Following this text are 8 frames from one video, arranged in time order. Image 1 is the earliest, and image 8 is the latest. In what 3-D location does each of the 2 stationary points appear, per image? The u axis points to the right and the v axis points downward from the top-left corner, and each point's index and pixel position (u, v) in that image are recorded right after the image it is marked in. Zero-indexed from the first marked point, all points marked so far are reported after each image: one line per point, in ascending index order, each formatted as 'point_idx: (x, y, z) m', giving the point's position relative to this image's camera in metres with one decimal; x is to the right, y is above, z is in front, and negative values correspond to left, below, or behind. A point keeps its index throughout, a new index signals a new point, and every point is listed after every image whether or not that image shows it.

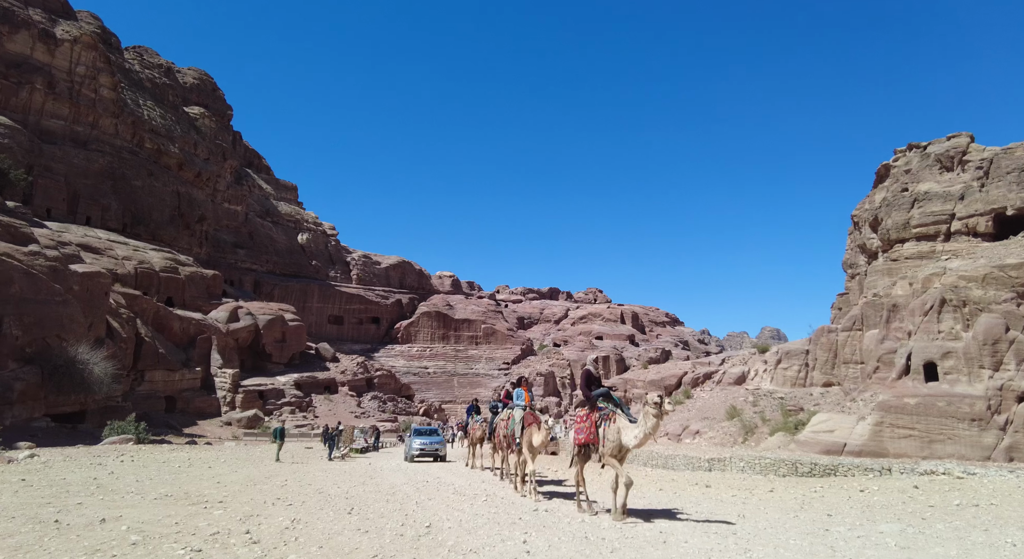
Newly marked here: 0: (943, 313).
0: (+11.0, -0.9, +16.0) m
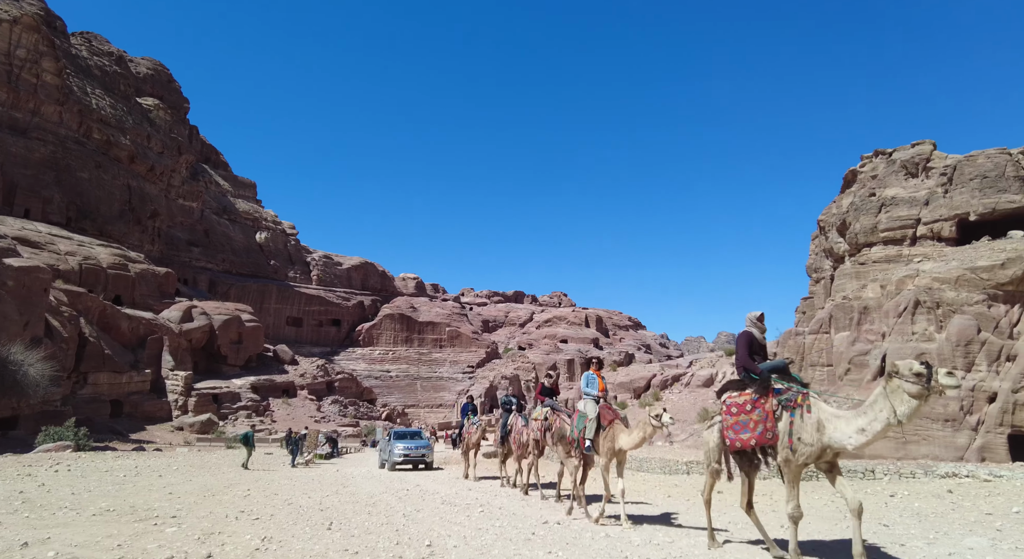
0: (+10.3, -0.9, +16.0) m
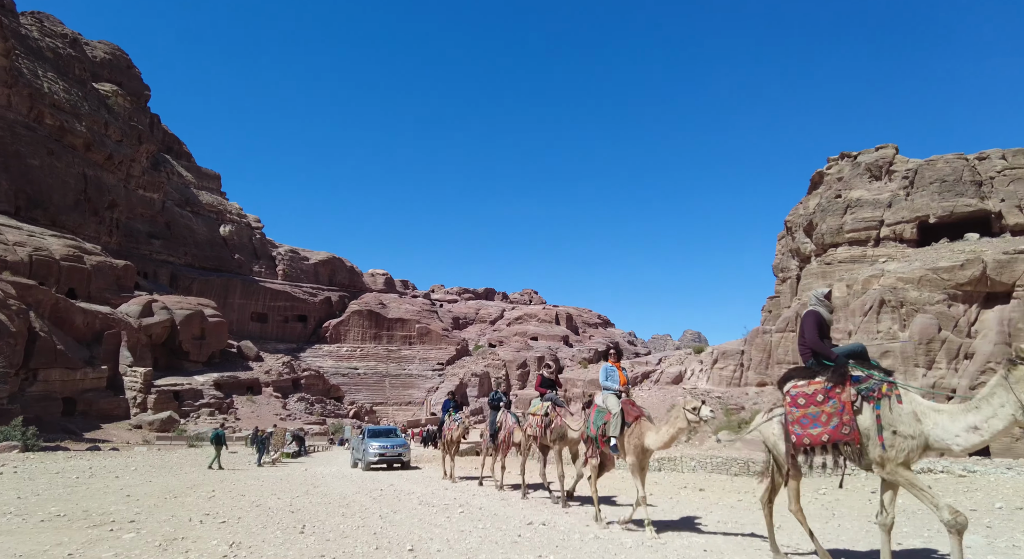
0: (+9.6, -0.9, +16.4) m
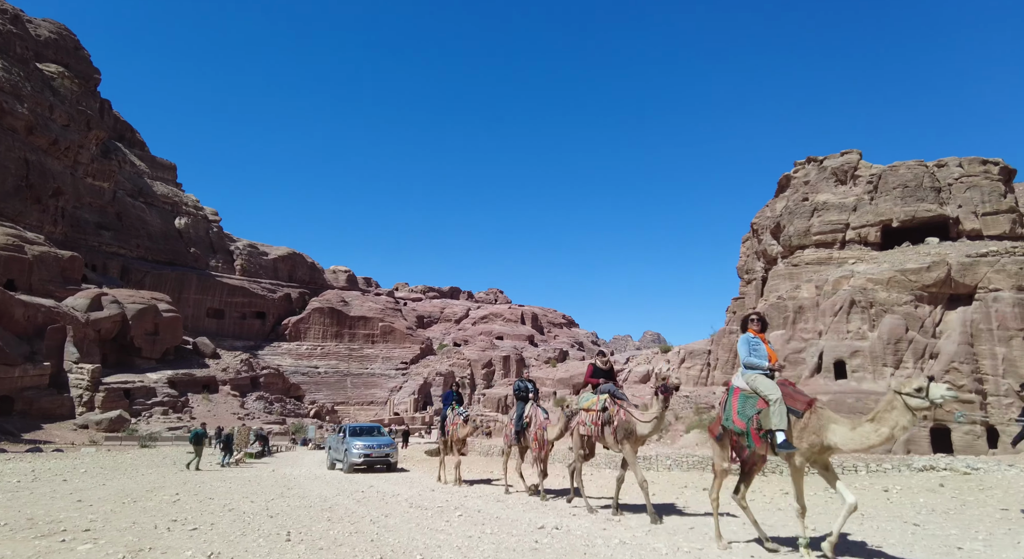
0: (+9.0, -0.9, +16.6) m
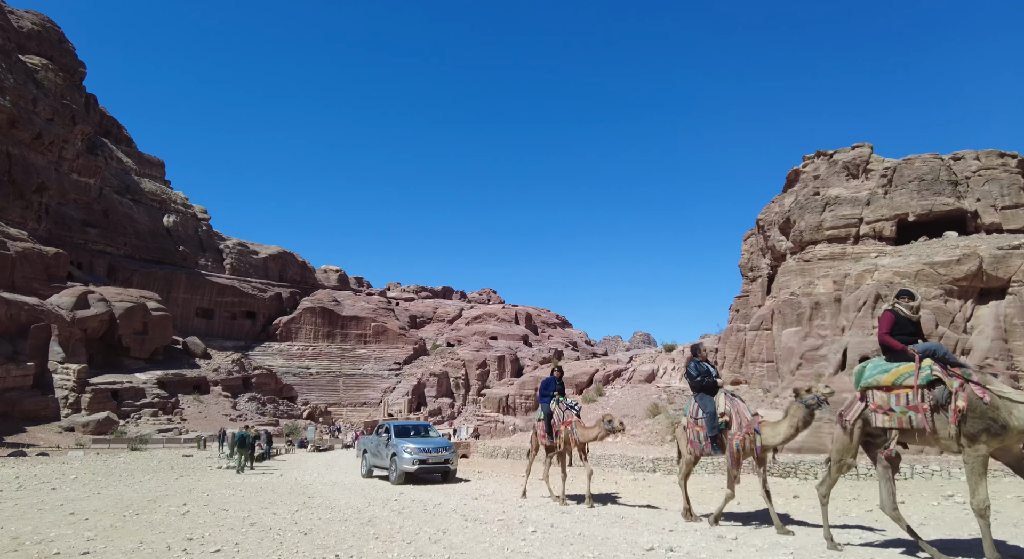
0: (+9.3, -0.8, +16.0) m
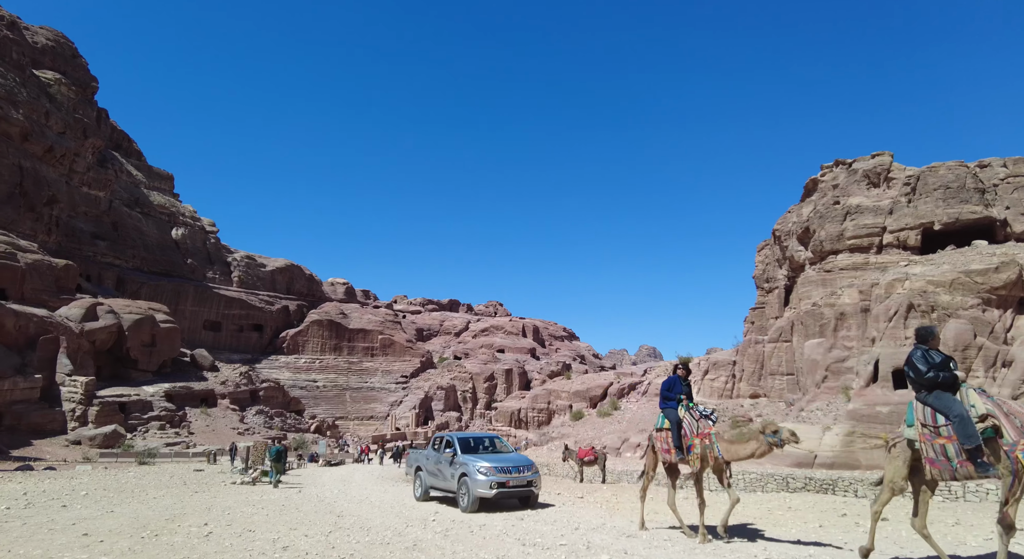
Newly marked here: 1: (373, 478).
0: (+9.8, -1.0, +15.5) m
1: (-3.5, -5.0, +15.9) m
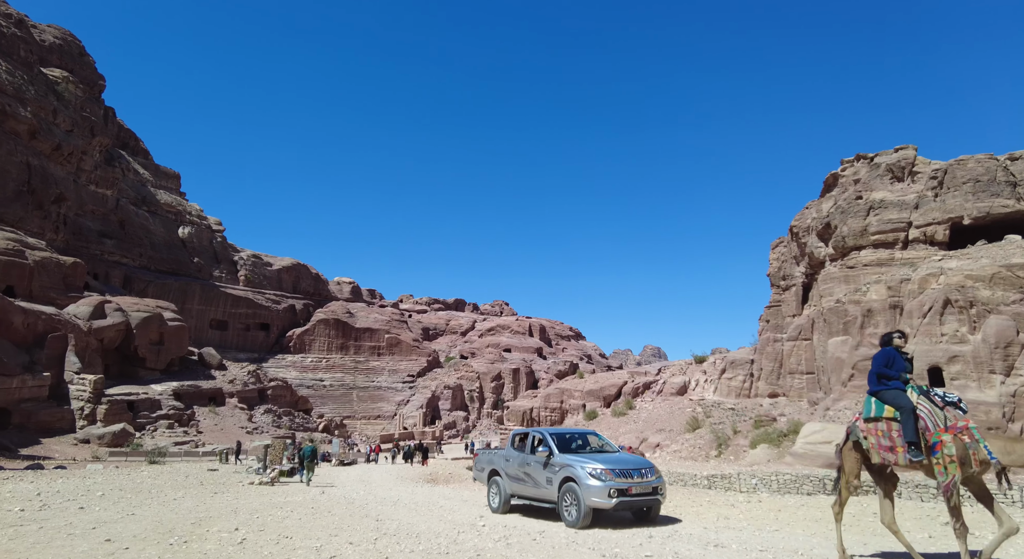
0: (+10.3, -0.9, +14.9) m
1: (-3.0, -4.9, +15.5) m
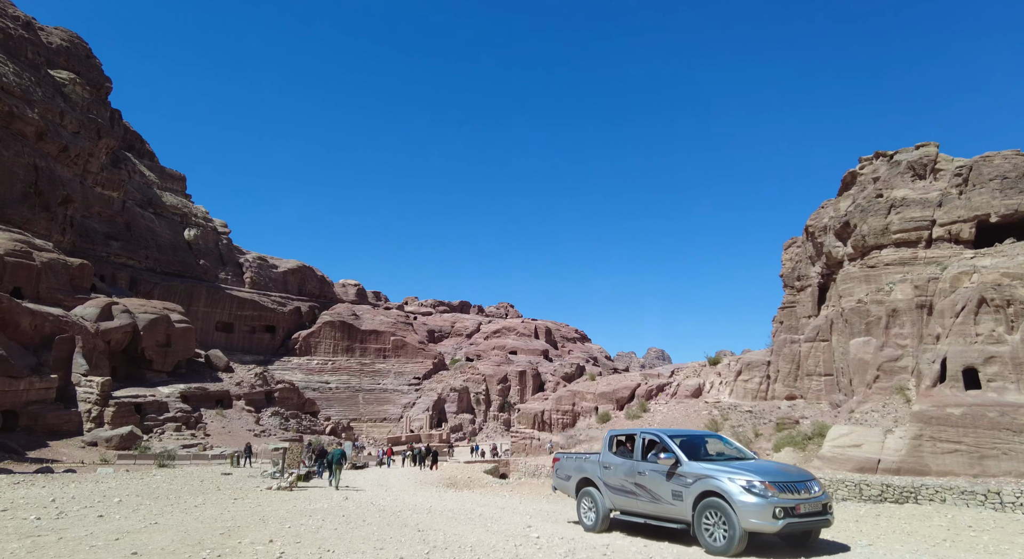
0: (+10.8, -0.8, +14.5) m
1: (-2.5, -4.9, +15.1) m
